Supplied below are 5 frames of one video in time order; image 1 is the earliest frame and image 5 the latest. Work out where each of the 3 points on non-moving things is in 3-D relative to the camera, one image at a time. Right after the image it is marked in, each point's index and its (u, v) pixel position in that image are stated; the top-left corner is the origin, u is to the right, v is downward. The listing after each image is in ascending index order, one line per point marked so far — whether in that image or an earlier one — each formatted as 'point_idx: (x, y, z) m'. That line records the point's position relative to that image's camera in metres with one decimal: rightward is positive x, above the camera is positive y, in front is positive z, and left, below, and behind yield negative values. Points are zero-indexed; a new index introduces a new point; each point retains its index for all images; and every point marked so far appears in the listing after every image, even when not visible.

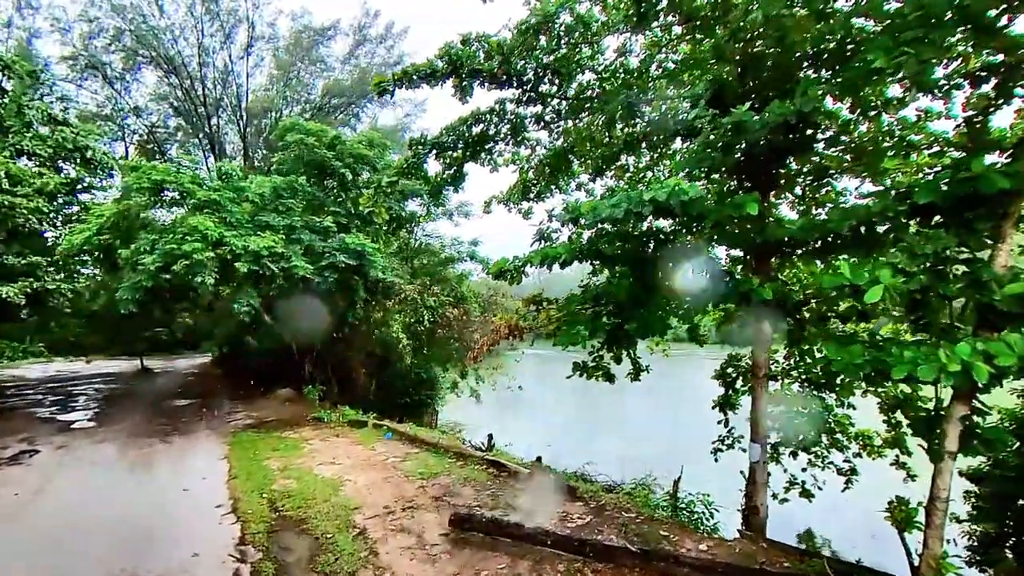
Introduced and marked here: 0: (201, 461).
0: (-3.4, -2.0, +5.7) m
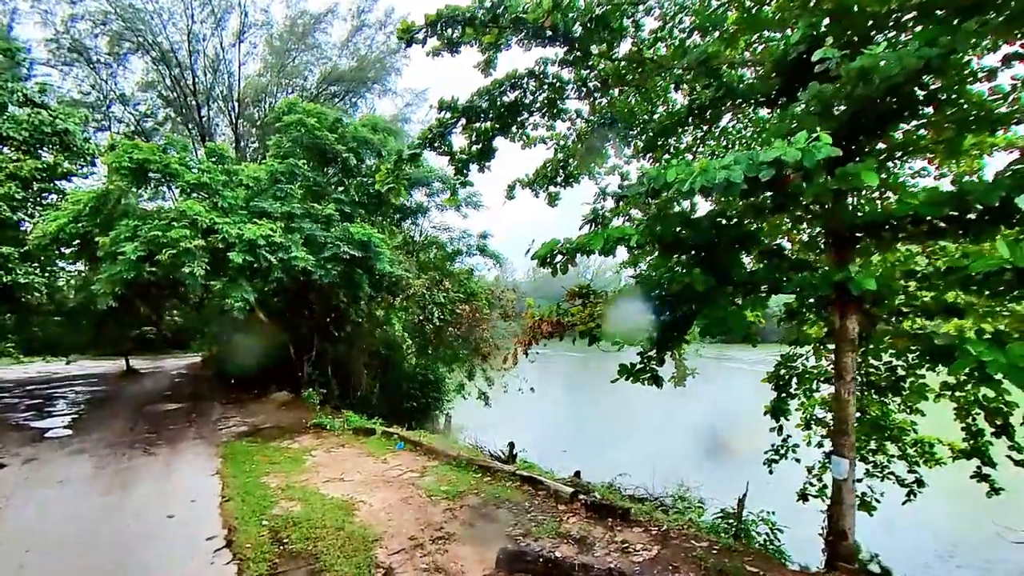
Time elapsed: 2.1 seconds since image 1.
0: (-3.2, -1.9, +5.1) m
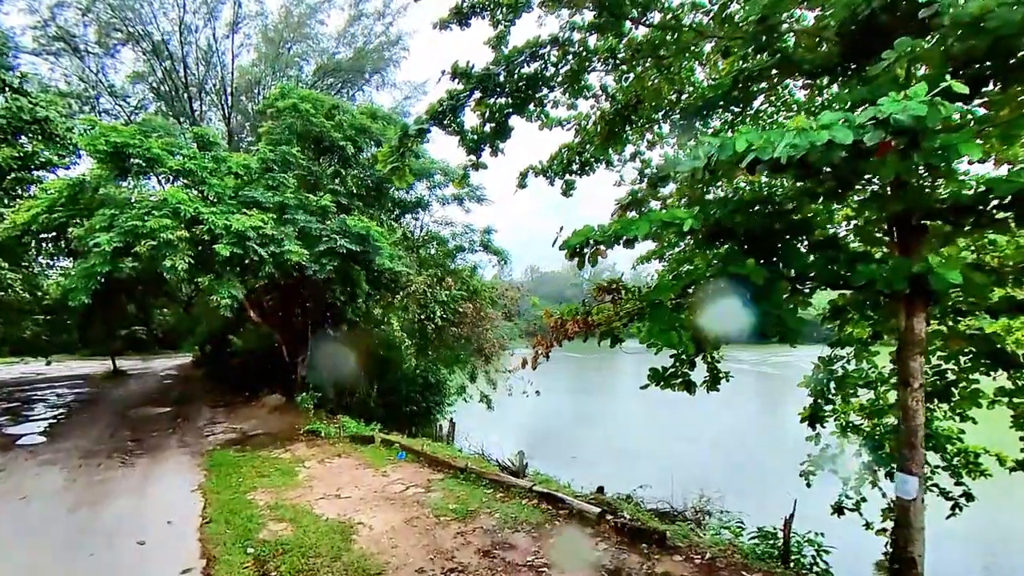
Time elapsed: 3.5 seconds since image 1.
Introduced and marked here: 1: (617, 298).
0: (-3.1, -1.9, +4.7) m
1: (+0.6, -0.1, +3.1) m
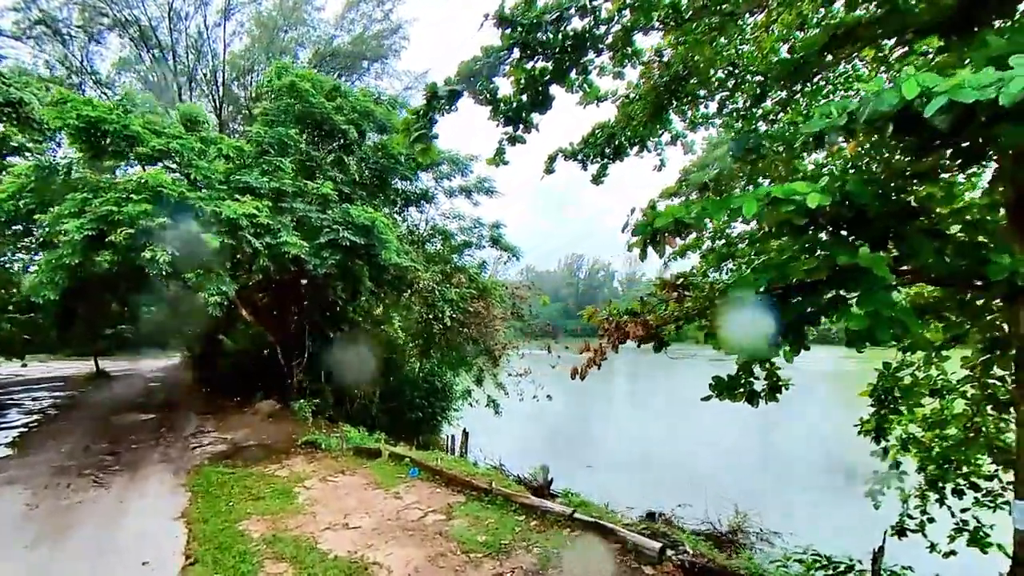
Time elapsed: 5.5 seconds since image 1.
0: (-2.9, -1.8, +4.2) m
1: (+0.8, 0.0, +2.7) m
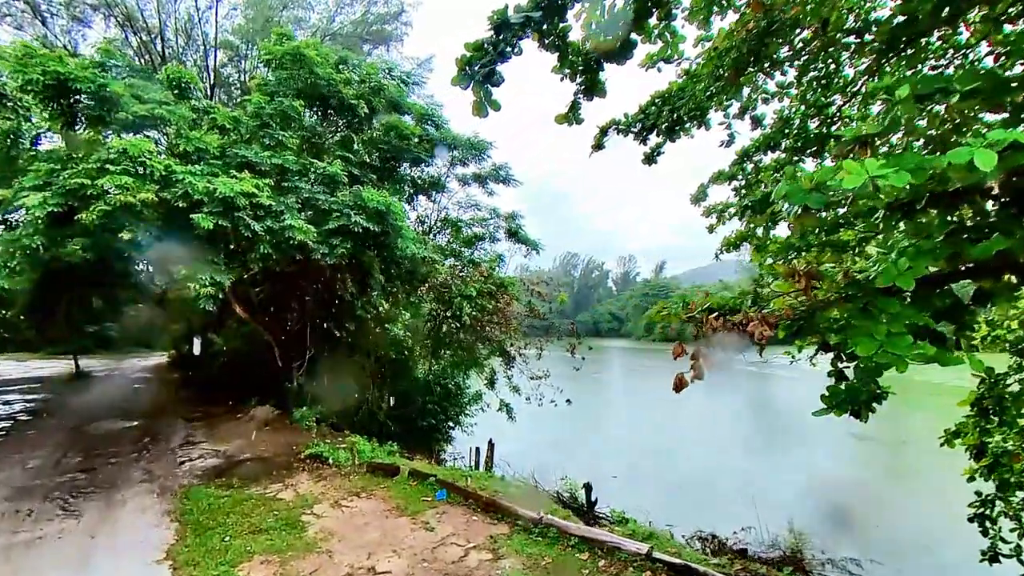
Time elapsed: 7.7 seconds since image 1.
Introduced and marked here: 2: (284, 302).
0: (-2.7, -1.8, +3.6) m
1: (+1.1, 0.0, +2.2) m
2: (-3.8, -0.2, +8.4) m
